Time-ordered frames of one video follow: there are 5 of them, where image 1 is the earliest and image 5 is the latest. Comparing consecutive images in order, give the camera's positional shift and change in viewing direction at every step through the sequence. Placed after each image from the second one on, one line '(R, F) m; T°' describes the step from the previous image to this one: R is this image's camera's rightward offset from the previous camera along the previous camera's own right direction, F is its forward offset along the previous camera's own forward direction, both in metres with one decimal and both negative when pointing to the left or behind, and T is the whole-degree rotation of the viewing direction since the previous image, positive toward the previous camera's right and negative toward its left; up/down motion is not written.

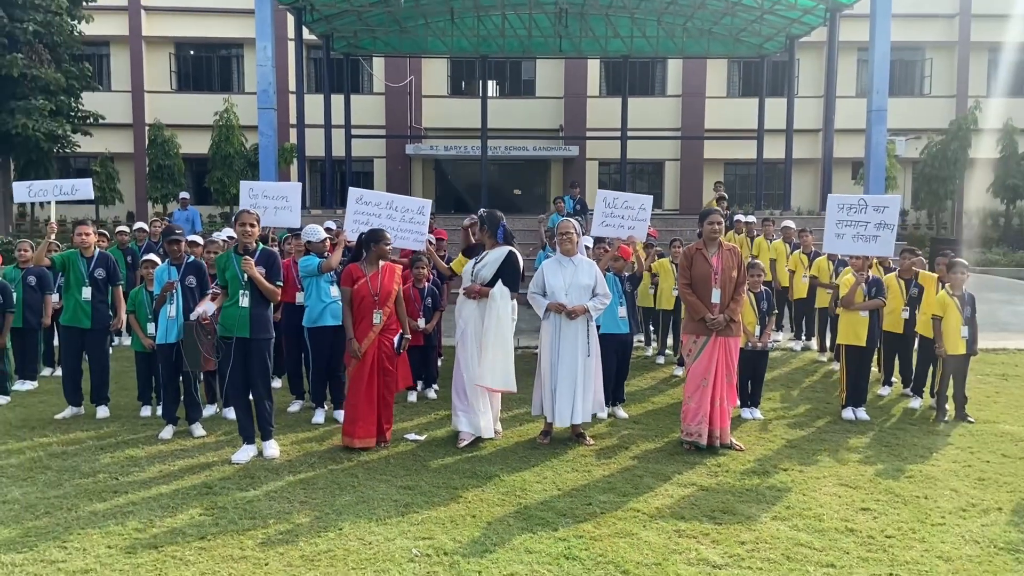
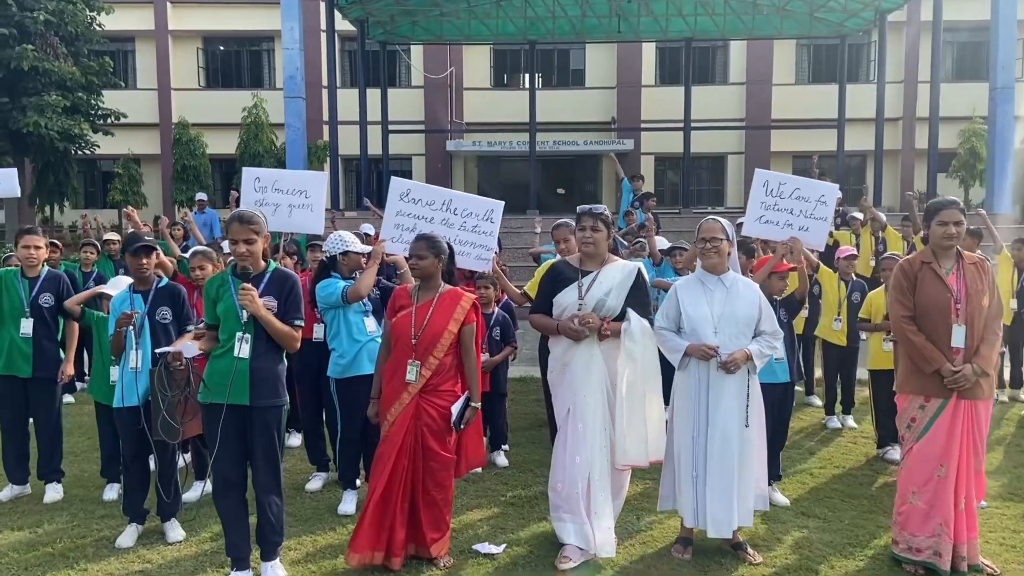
(-0.4, +2.1) m; -3°
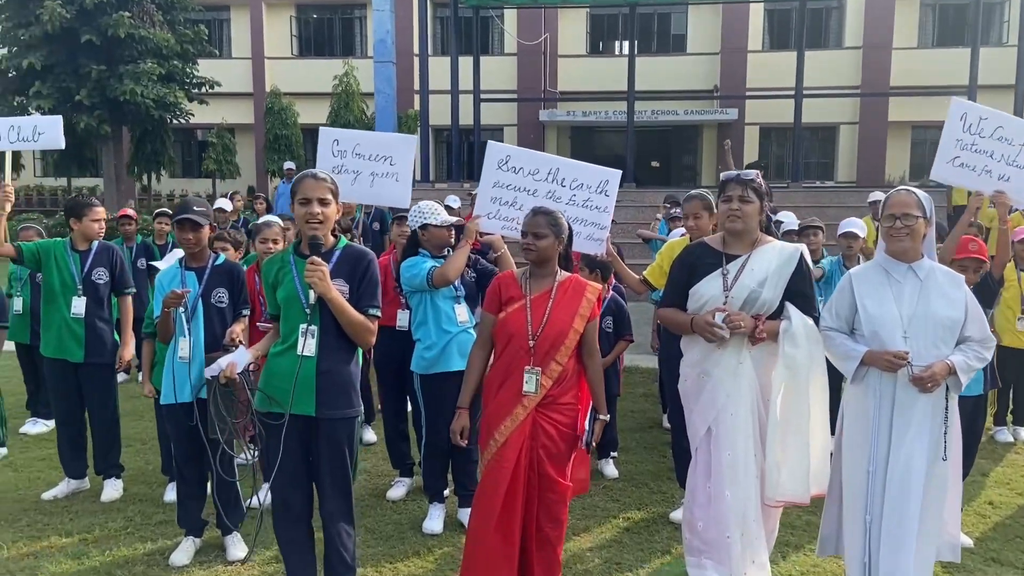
(-0.2, +0.8) m; -6°
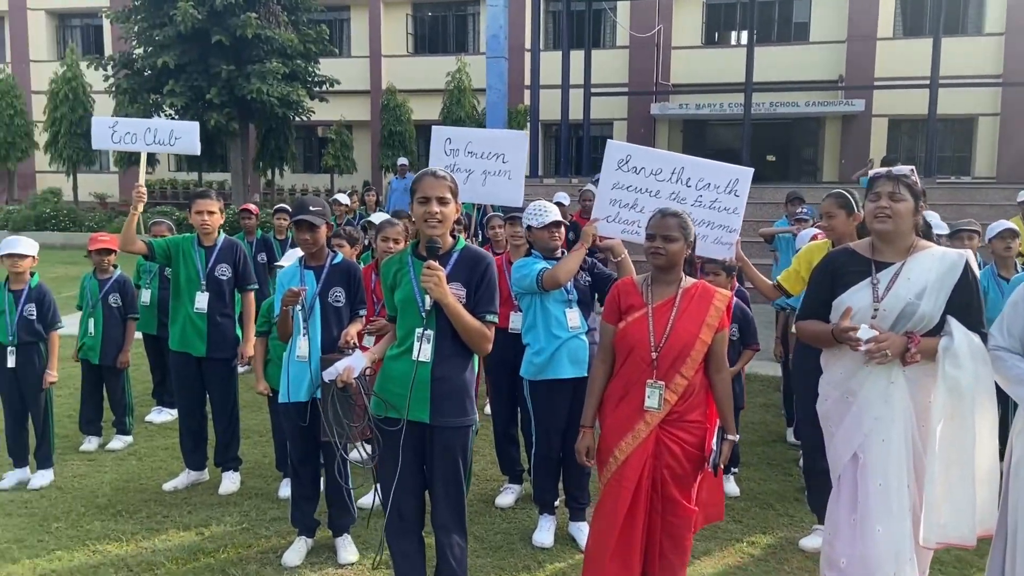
(-0.1, +0.2) m; -7°
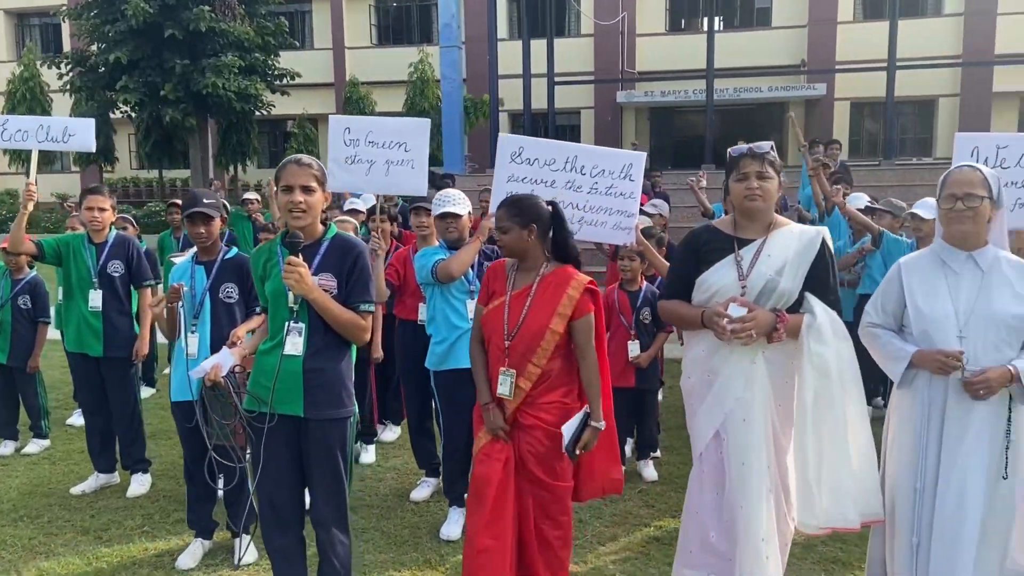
(+0.4, 0.0) m; +1°
